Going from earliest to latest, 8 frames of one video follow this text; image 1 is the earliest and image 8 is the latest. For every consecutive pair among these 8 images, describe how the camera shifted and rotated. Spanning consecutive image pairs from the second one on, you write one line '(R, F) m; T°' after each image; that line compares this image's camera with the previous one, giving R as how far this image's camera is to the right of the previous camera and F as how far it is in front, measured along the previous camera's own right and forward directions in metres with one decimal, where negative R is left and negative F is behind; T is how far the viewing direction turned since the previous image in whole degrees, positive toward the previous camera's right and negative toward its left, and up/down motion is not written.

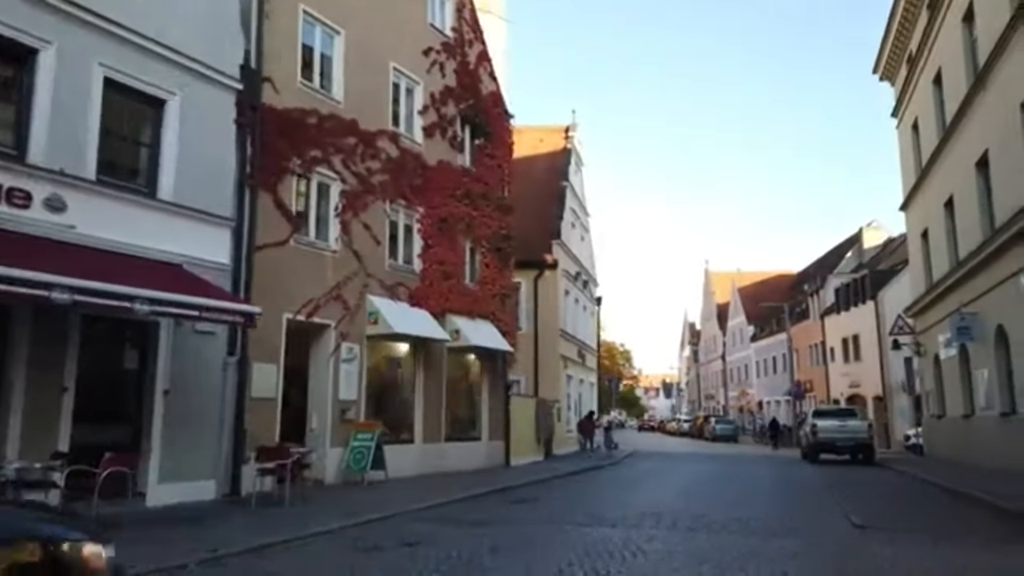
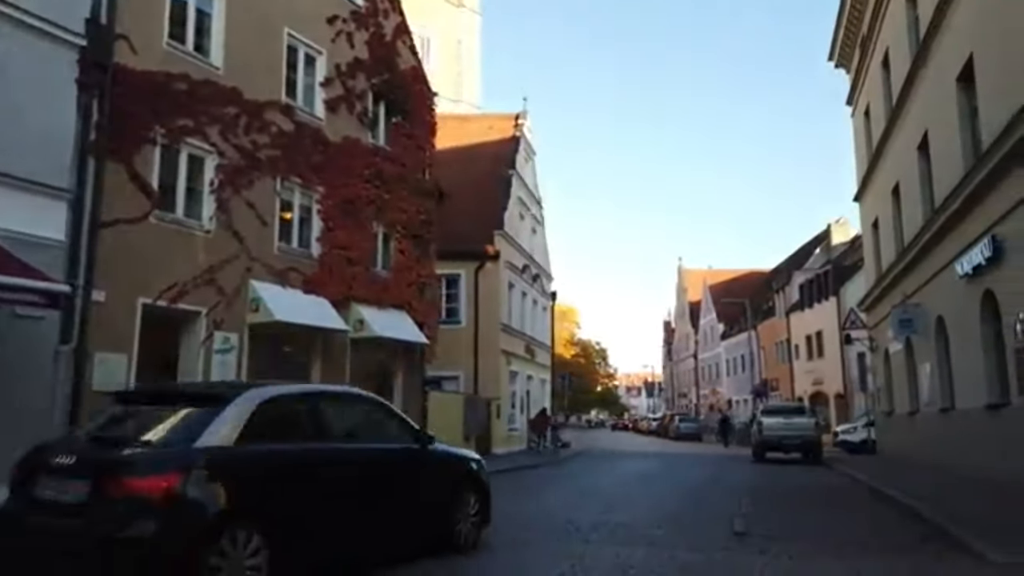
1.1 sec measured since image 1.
(+2.0, +1.5) m; +1°
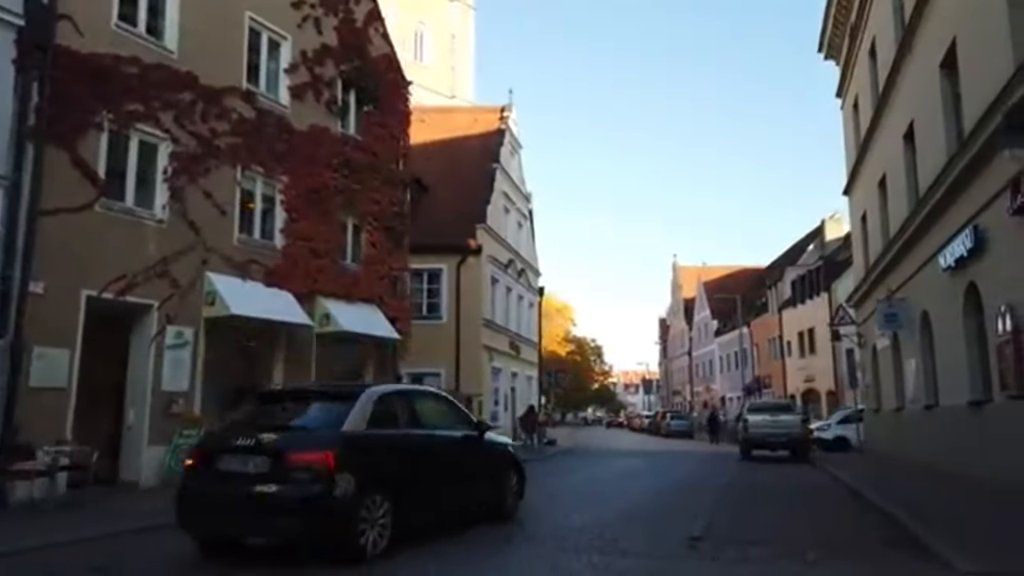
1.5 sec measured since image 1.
(+0.7, +0.6) m; 0°
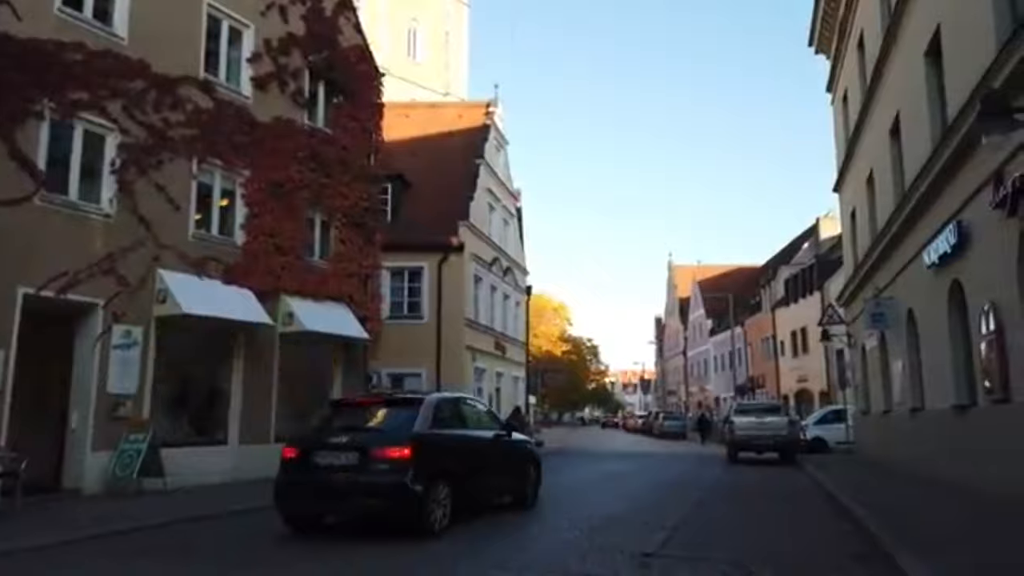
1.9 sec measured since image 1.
(+0.7, +0.7) m; 0°
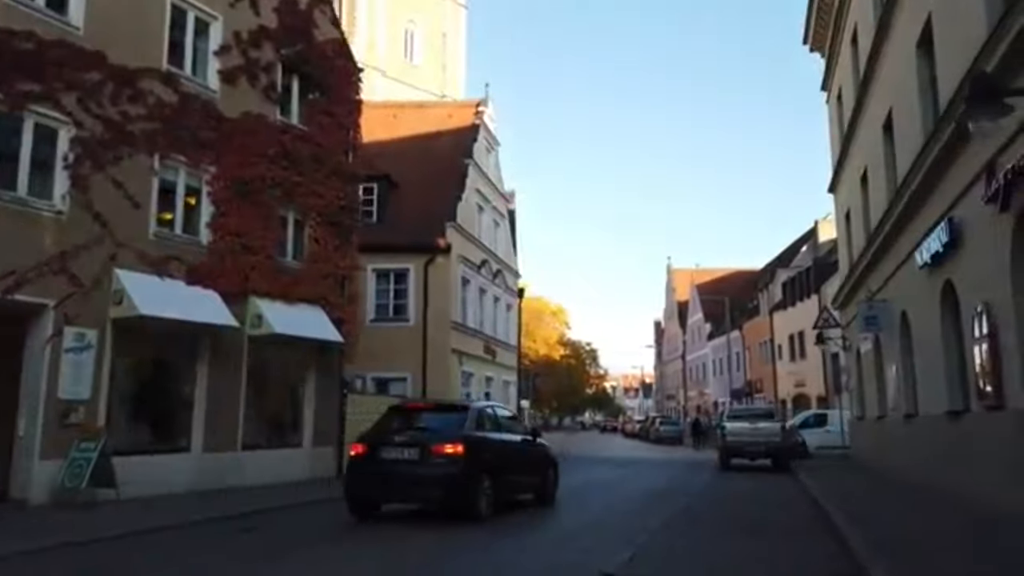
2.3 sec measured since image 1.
(+0.6, +0.7) m; 0°
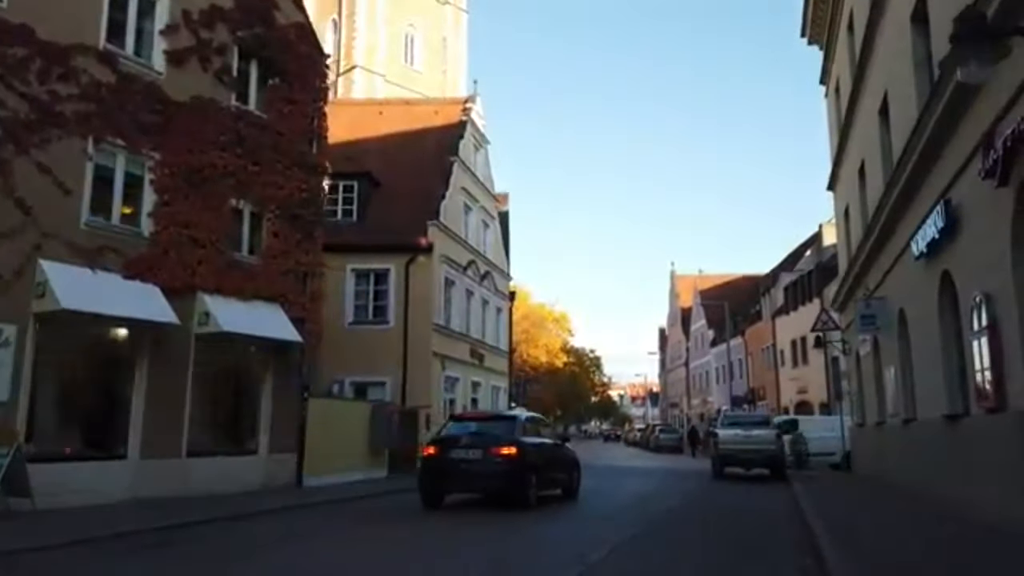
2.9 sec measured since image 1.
(+0.9, +1.3) m; -1°
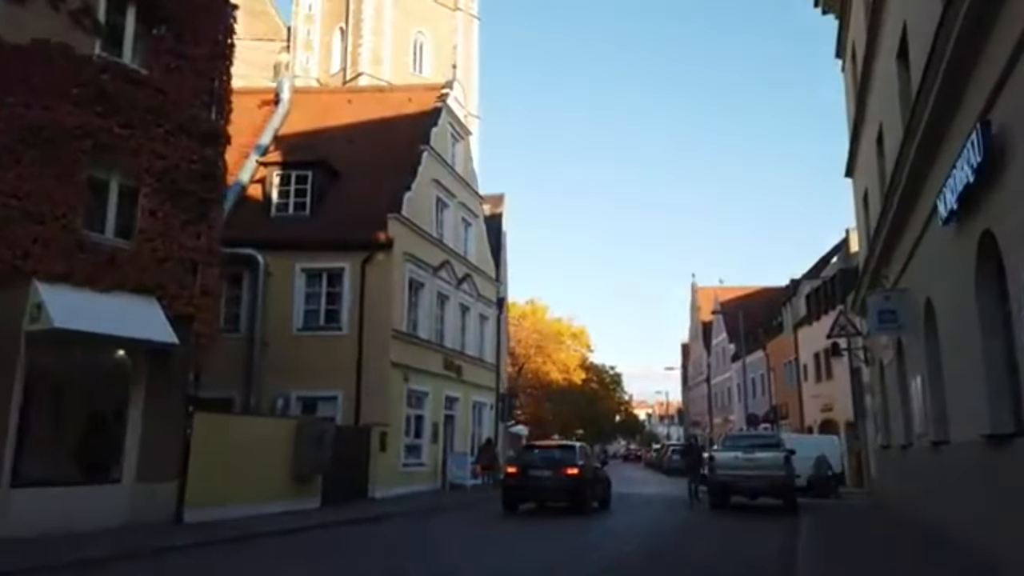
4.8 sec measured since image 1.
(+2.0, +3.7) m; -2°
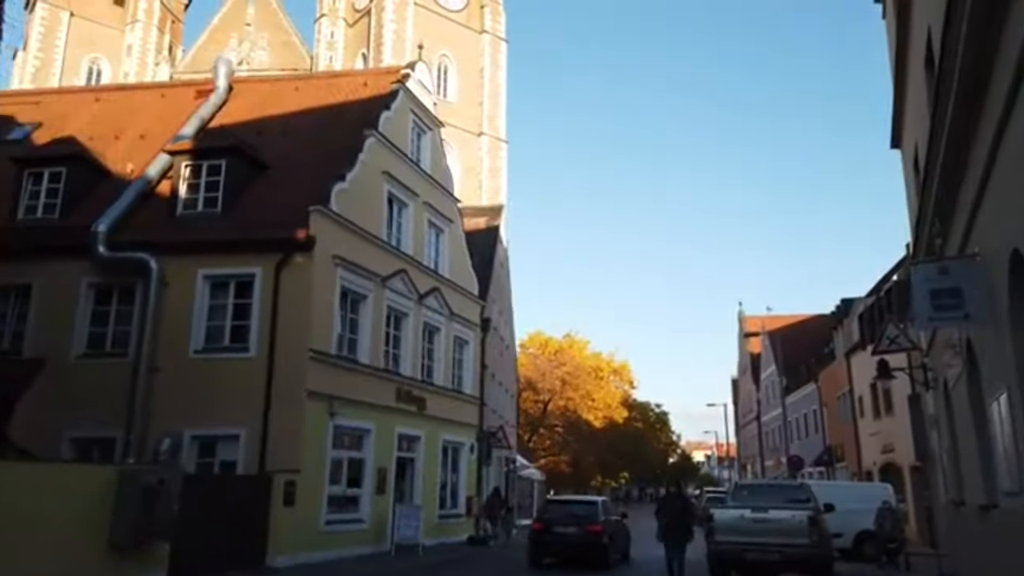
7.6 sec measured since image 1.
(+2.9, +5.8) m; -4°
